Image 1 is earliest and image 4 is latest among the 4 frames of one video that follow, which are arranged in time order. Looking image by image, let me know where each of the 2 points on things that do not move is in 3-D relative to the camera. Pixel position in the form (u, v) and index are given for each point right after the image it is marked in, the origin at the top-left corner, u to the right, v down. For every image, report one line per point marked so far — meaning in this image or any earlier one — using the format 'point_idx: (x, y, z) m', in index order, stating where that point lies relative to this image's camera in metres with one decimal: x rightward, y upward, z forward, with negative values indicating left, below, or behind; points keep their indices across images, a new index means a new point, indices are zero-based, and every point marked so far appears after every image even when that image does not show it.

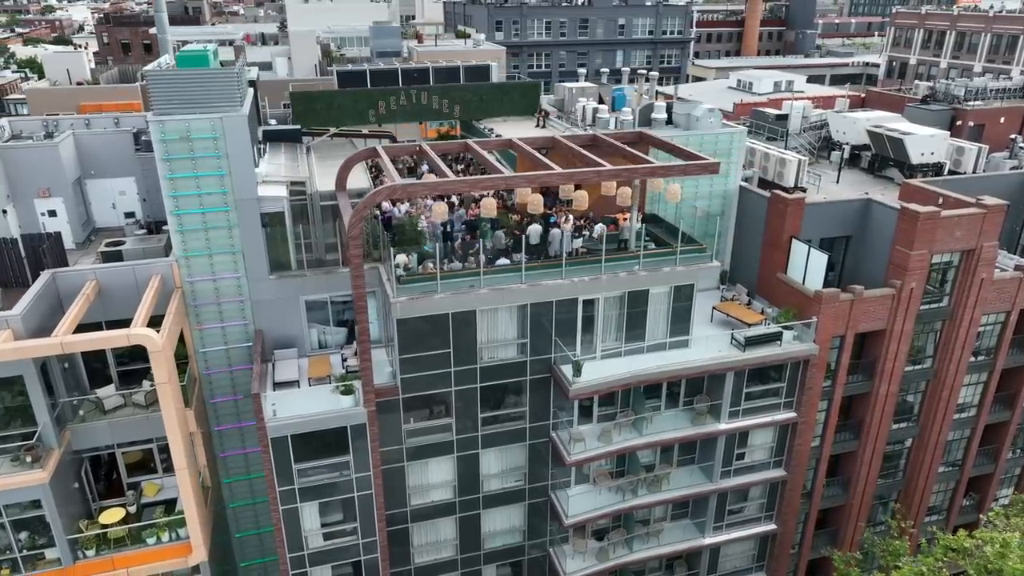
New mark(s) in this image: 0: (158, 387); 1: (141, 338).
0: (-10.3, -2.9, +19.7) m
1: (-10.4, -1.4, +18.9) m
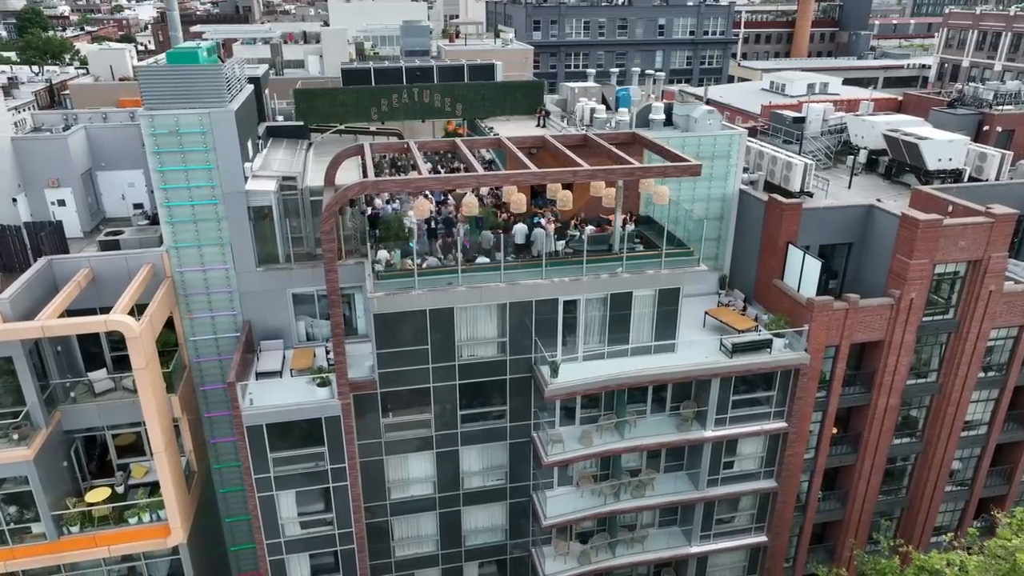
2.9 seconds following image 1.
0: (-11.4, -2.6, +20.4) m
1: (-11.5, -1.1, +19.6) m
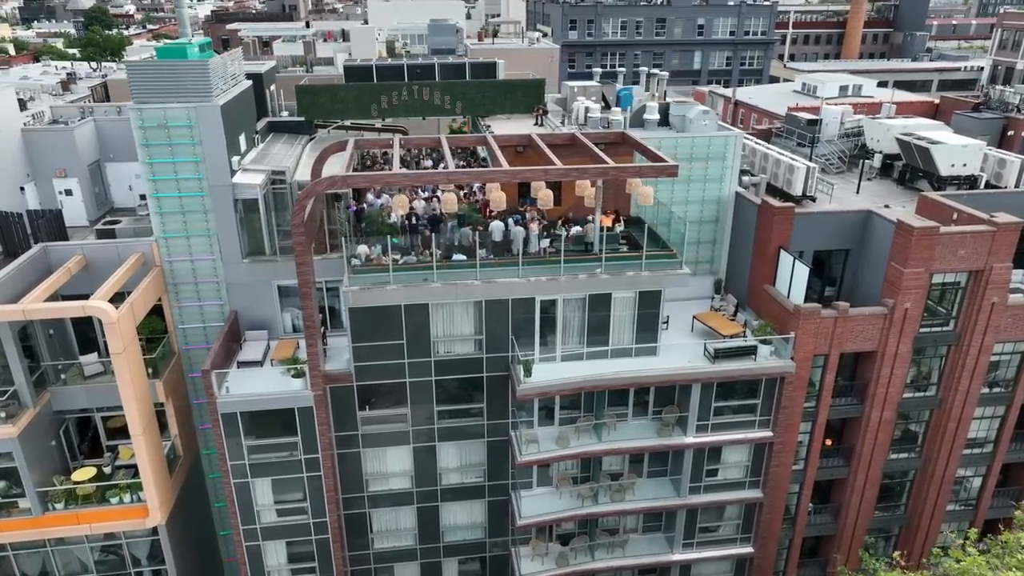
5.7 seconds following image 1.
0: (-12.4, -2.2, +21.1) m
1: (-12.5, -0.7, +20.3) m
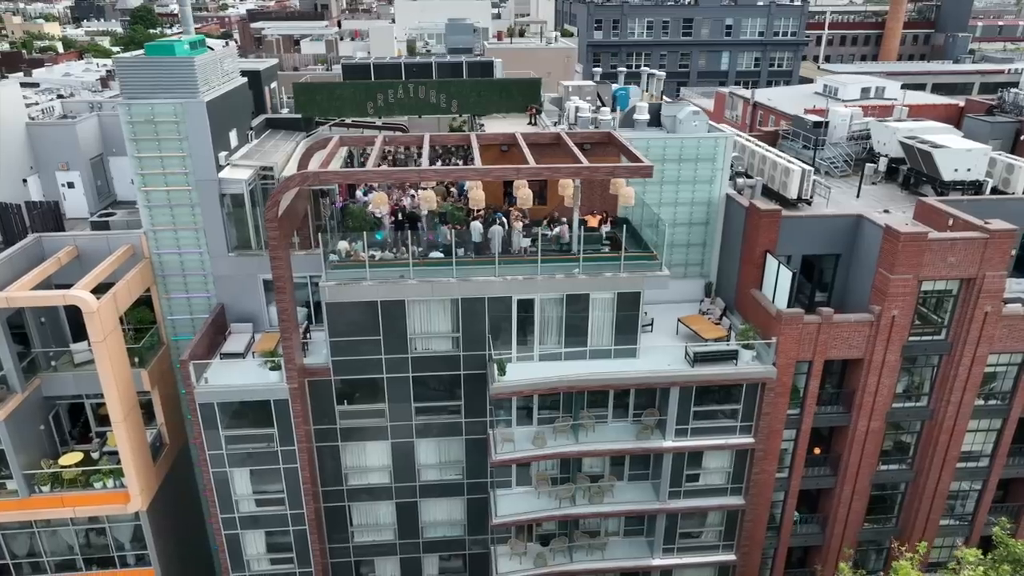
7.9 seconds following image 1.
0: (-13.4, -1.9, +21.7) m
1: (-13.5, -0.4, +20.9) m
